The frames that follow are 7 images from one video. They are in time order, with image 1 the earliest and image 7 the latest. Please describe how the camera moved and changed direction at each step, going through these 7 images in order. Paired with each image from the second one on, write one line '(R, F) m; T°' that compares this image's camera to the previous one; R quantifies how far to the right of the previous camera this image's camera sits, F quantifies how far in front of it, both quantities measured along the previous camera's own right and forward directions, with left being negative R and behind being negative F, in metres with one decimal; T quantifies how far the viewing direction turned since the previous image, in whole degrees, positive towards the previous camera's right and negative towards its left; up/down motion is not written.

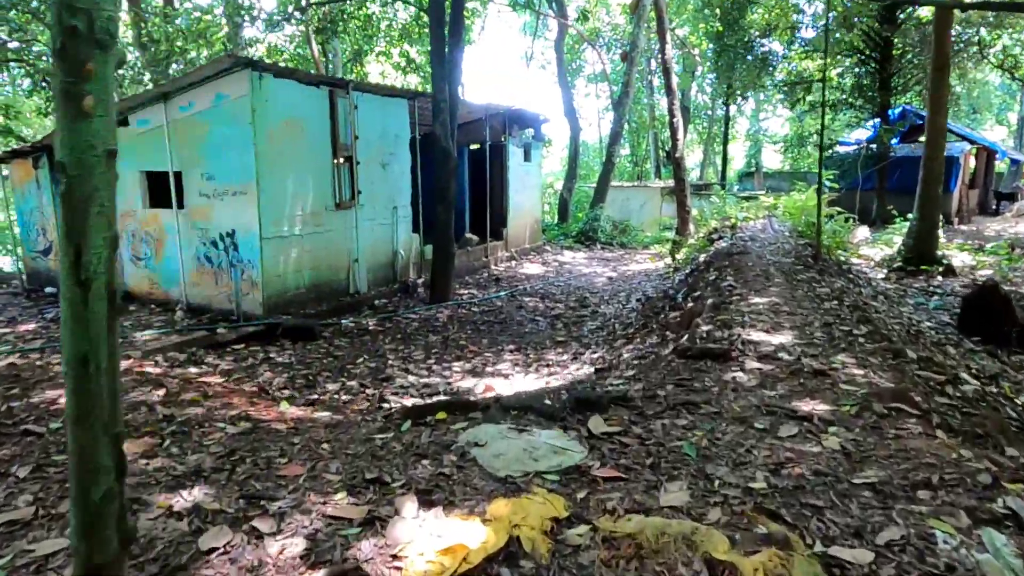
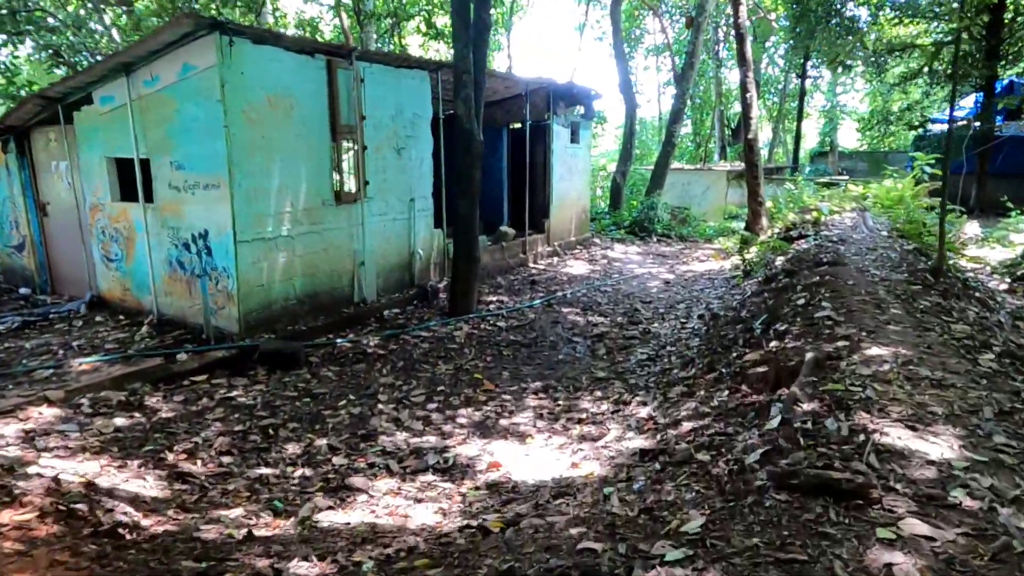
(+0.2, +1.5) m; -5°
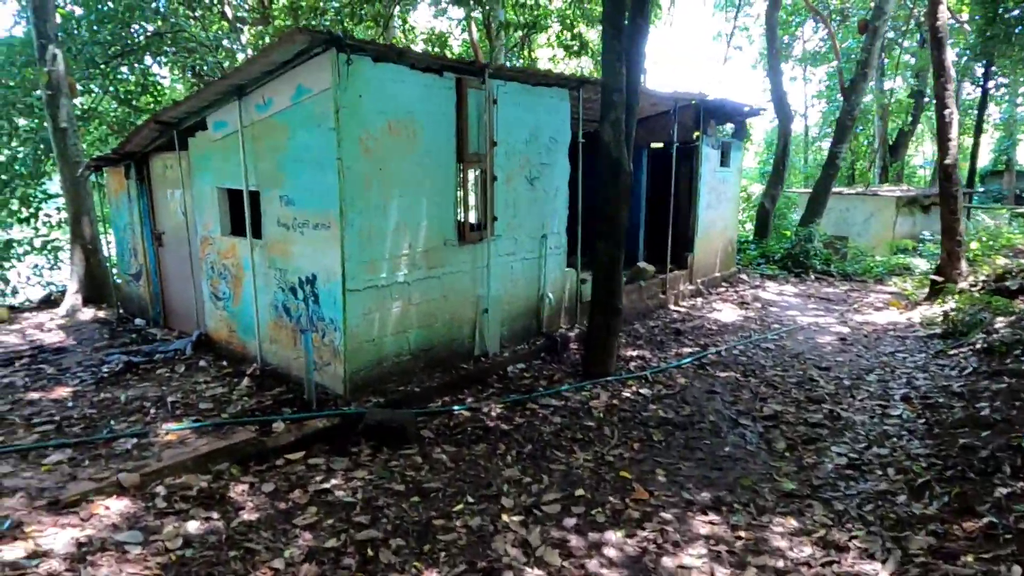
(-0.3, +1.1) m; -10°
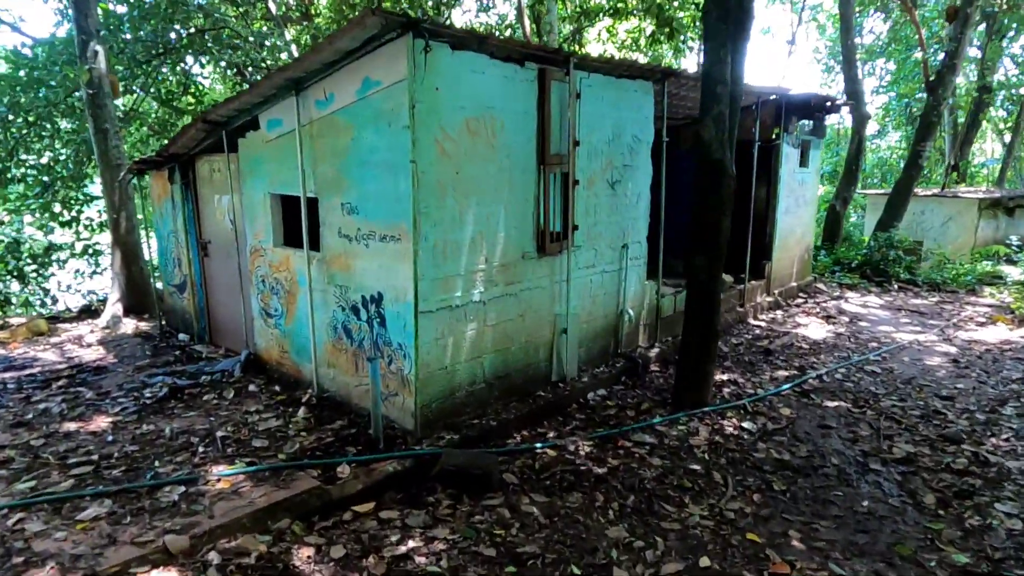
(-0.4, +0.7) m; -3°
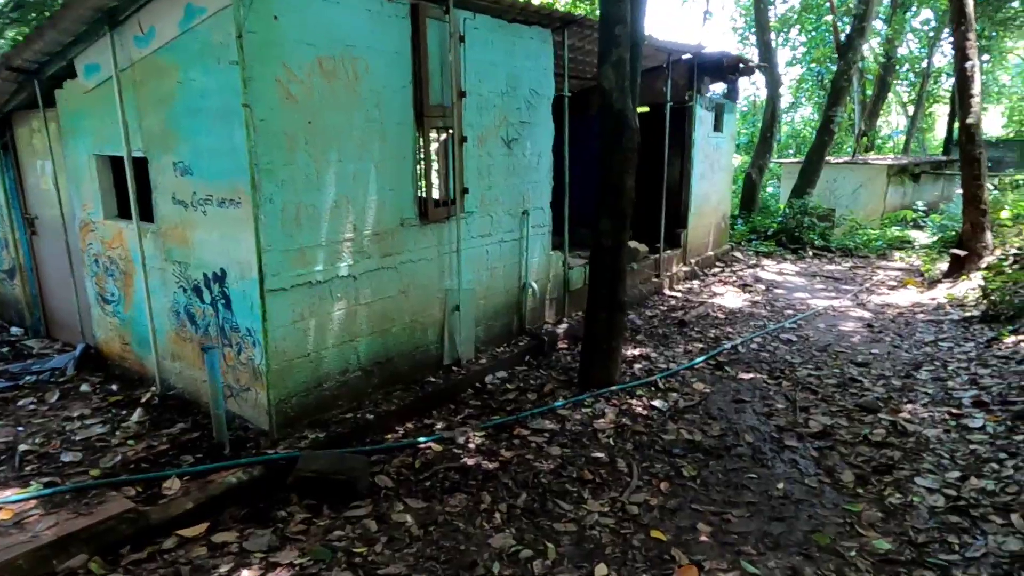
(+0.4, +0.6) m; +6°
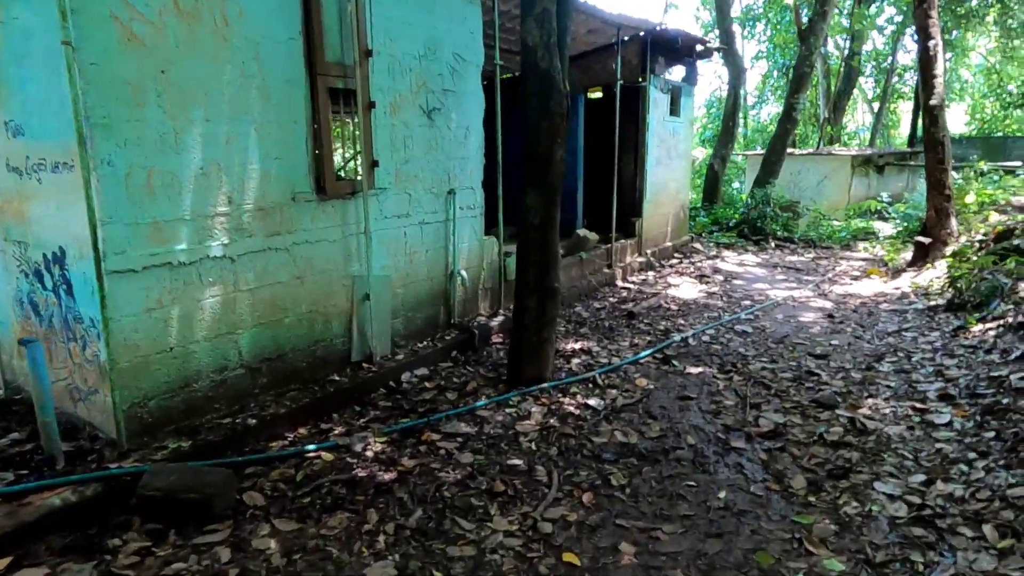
(+0.4, +0.5) m; +2°
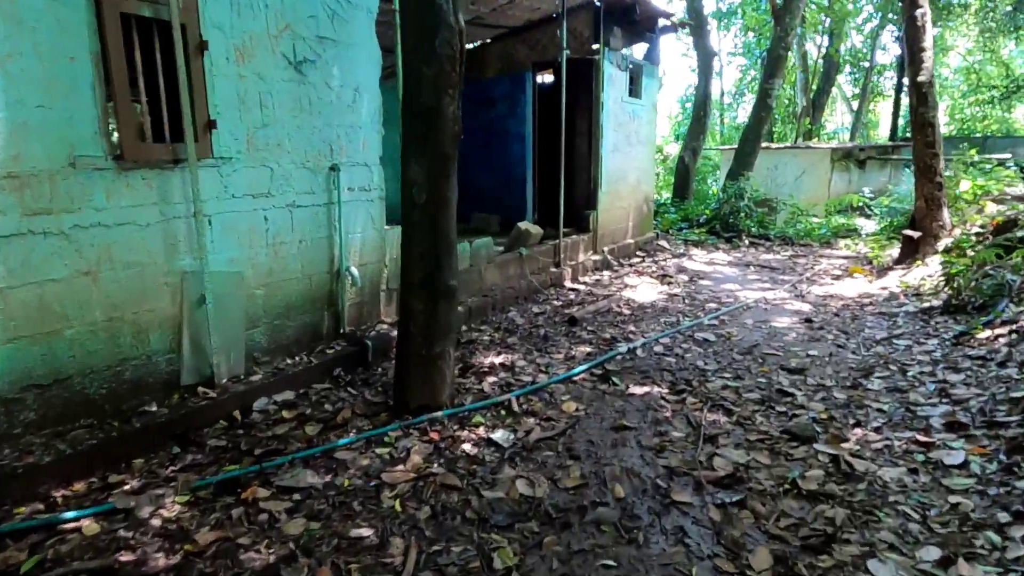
(+0.5, +1.0) m; +1°
